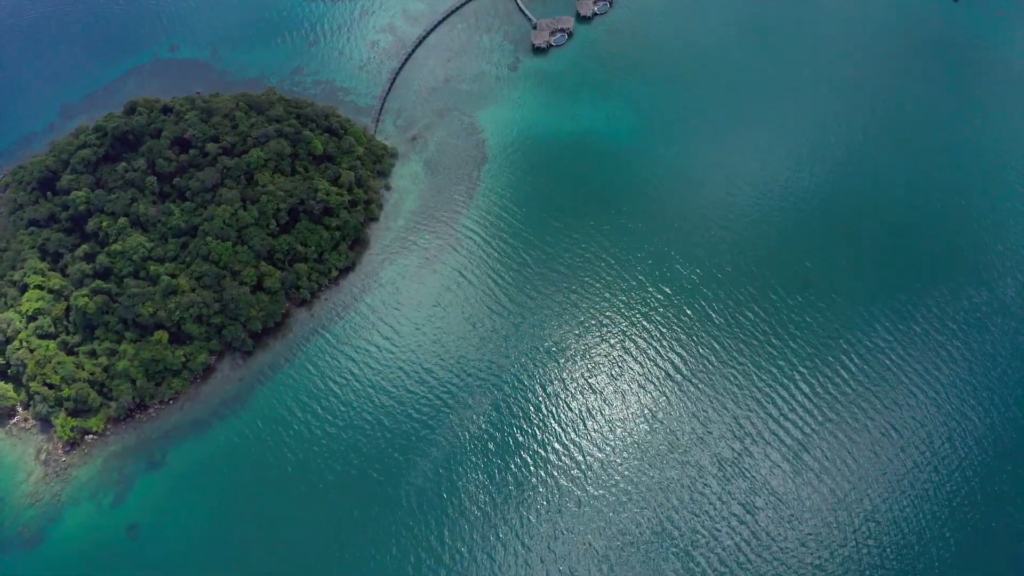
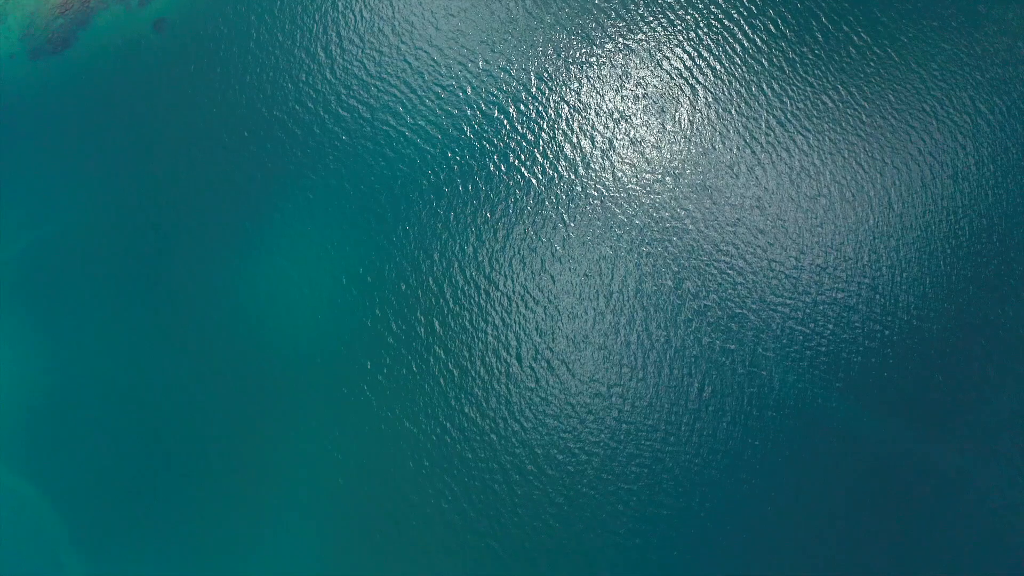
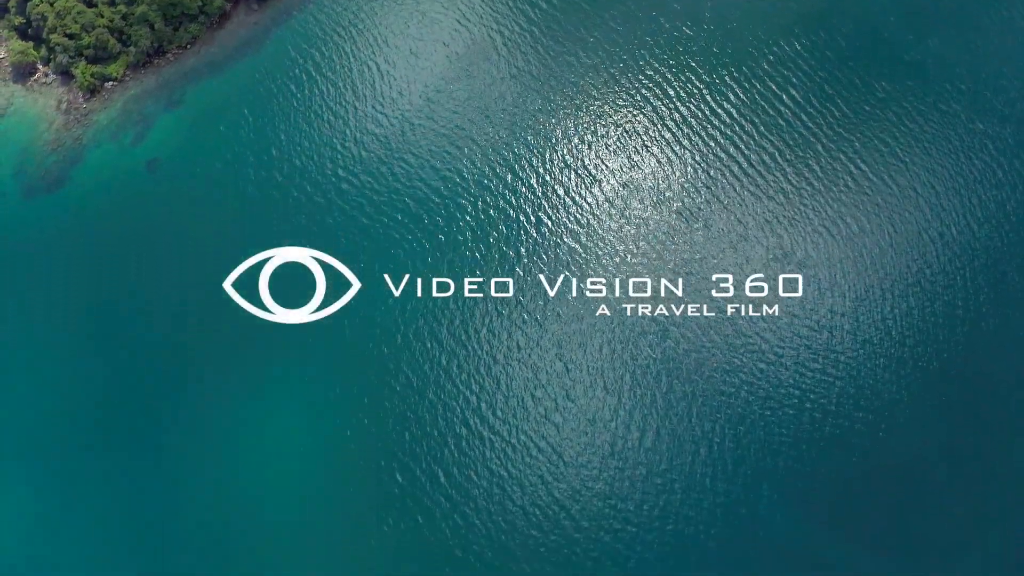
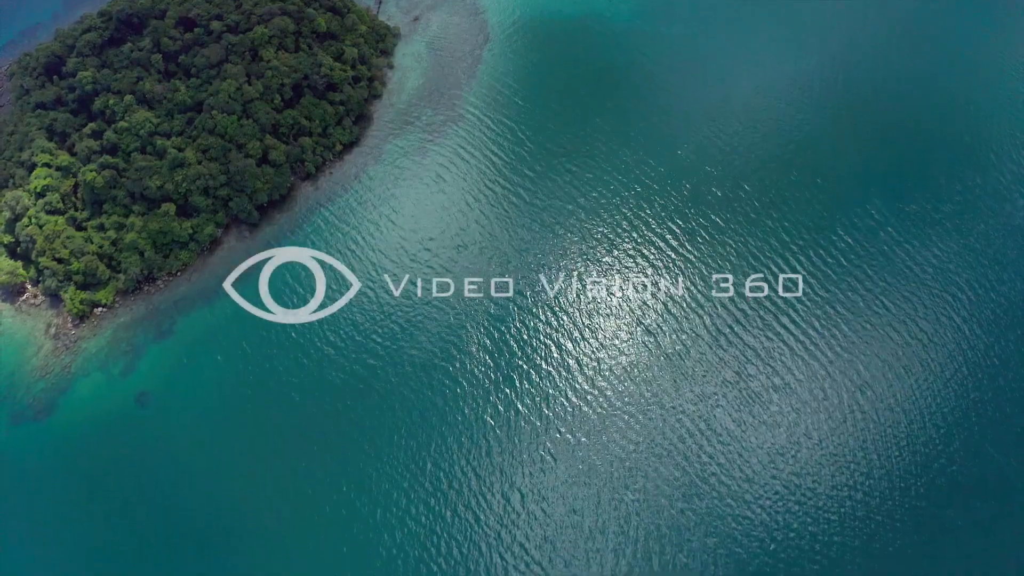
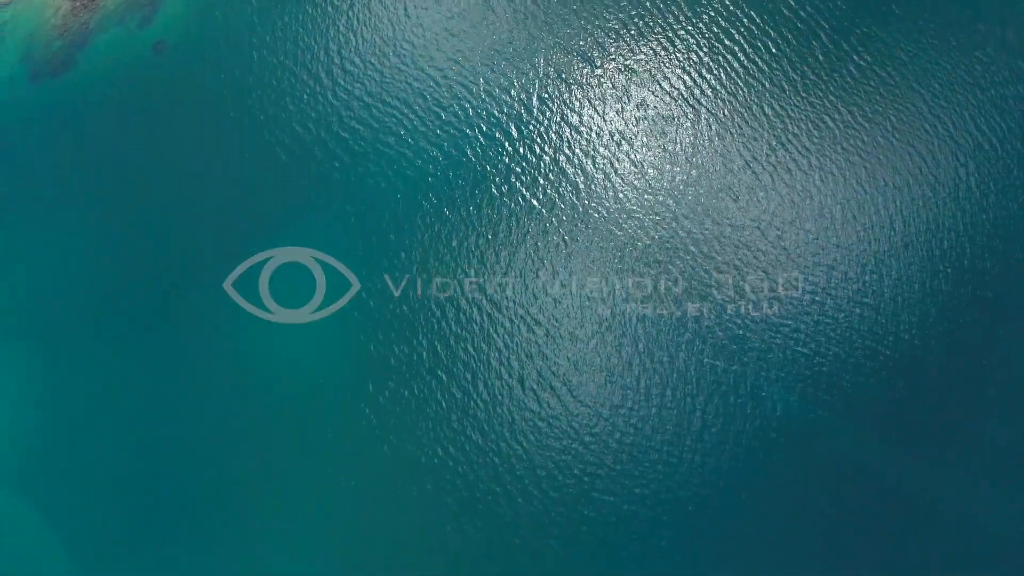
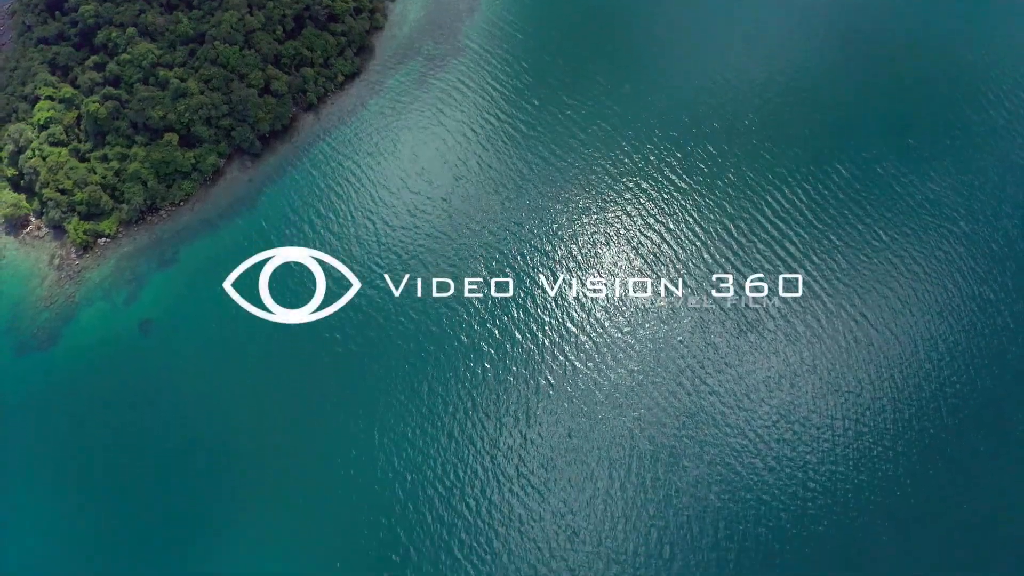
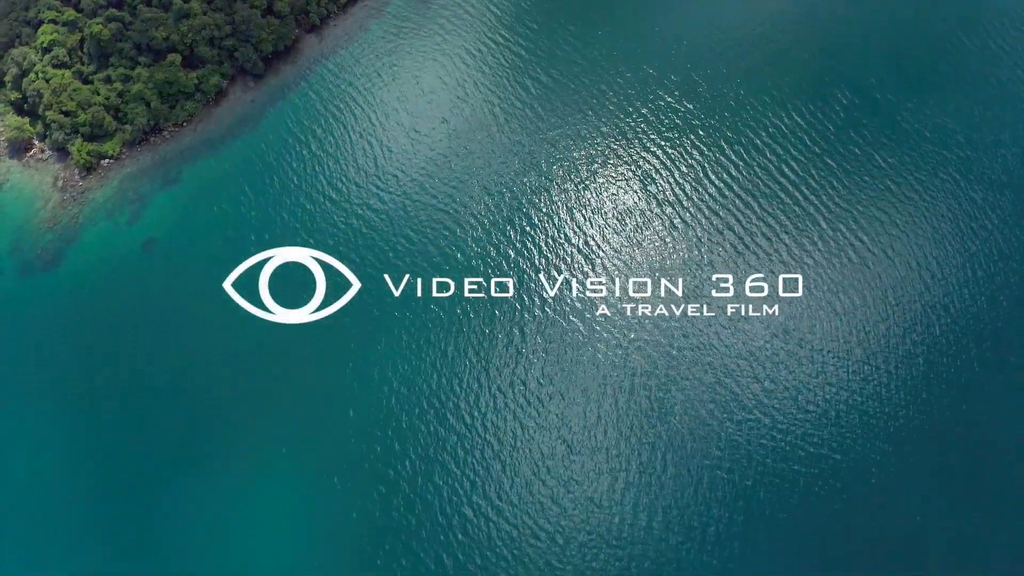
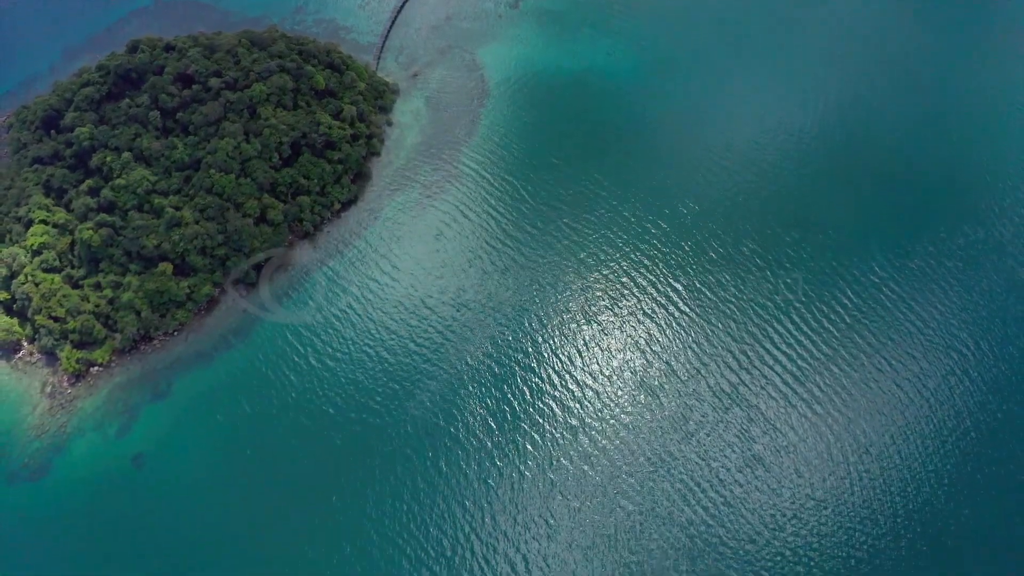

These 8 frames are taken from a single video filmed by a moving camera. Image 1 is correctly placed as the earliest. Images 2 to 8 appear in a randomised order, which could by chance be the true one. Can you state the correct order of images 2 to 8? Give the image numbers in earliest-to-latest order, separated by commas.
8, 4, 6, 7, 3, 5, 2
